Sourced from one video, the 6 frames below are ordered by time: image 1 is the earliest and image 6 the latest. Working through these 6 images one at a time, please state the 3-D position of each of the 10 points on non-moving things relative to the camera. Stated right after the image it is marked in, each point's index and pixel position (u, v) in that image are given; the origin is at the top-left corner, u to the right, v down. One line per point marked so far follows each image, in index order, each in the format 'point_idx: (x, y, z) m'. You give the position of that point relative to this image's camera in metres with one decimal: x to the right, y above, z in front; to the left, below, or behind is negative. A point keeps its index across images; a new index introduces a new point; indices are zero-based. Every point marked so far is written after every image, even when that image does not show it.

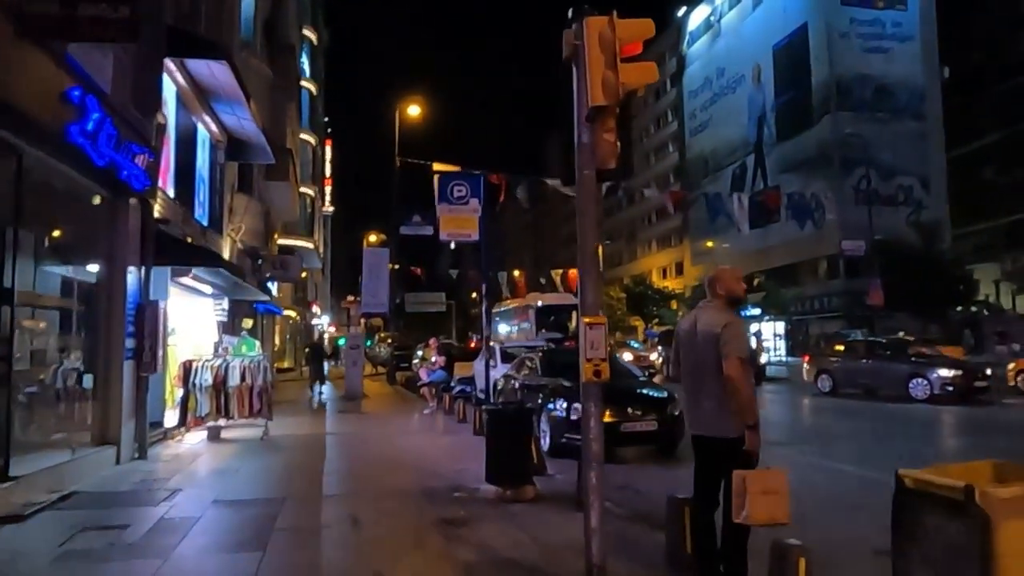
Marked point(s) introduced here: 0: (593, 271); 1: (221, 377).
0: (+0.6, +0.1, +5.9) m
1: (-5.8, -1.8, +15.2) m
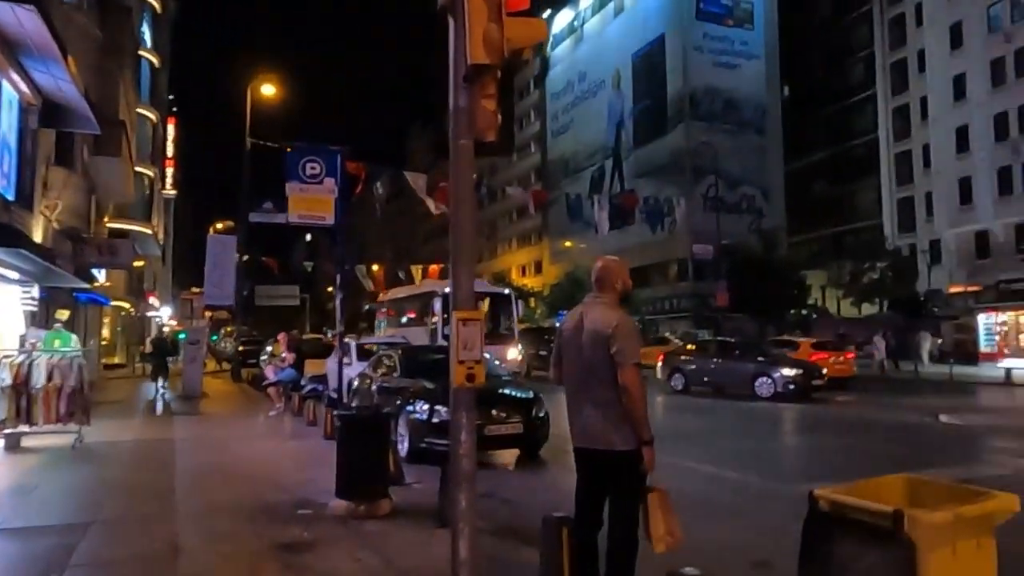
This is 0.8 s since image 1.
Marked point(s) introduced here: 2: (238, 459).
0: (-0.3, +0.2, +5.0) m
1: (-8.4, -1.5, +13.0) m
2: (-4.3, -2.7, +12.1) m
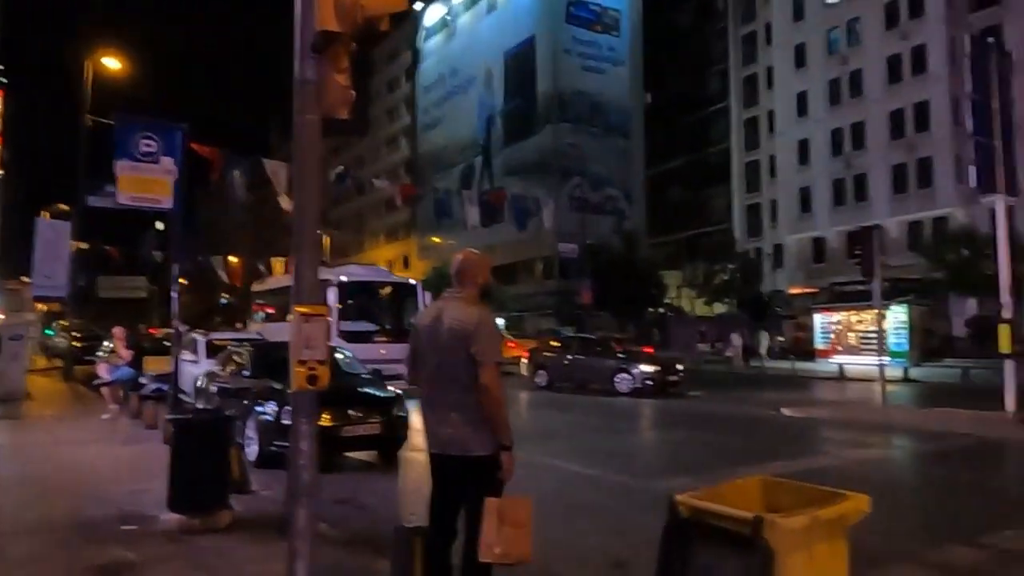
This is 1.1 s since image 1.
0: (-1.2, +0.3, +4.6) m
1: (-10.5, -1.3, +11.0) m
2: (-6.4, -2.5, +10.8) m
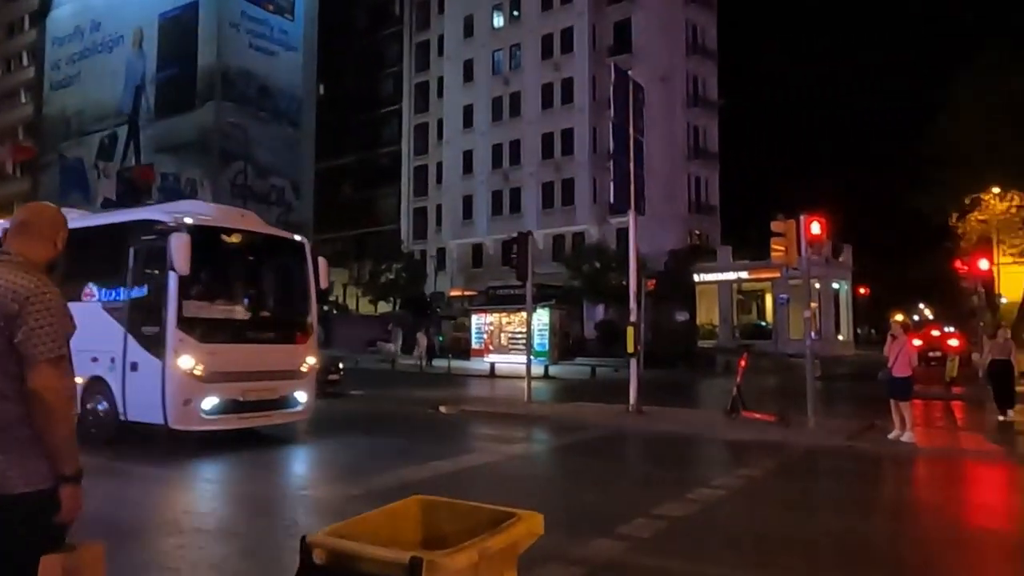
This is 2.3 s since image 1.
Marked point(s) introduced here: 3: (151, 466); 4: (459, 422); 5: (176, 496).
0: (-2.8, +0.5, +2.7) m
1: (-14.1, -0.6, +4.7) m
2: (-10.3, -2.1, +6.2) m
3: (-5.5, -2.7, +11.6) m
4: (-1.2, -3.2, +18.3) m
5: (-4.1, -2.5, +9.3) m
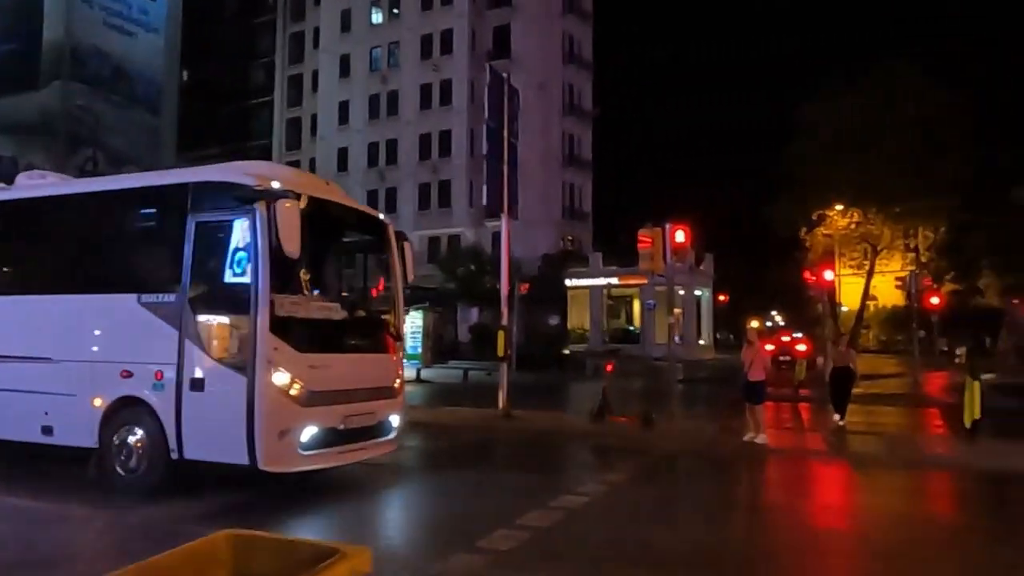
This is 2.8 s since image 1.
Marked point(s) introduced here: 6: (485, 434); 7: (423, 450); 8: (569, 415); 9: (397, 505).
0: (-3.3, +0.5, +1.9) m
1: (-14.8, -0.4, +2.0) m
2: (-11.3, -1.9, +4.1) m
3: (-7.5, -2.6, +10.2) m
4: (-4.3, -3.2, +17.6) m
5: (-5.7, -2.5, +8.1) m
6: (-0.7, -3.2, +16.8) m
7: (-1.6, -3.0, +14.1) m
8: (+1.4, -3.2, +19.4) m
9: (-1.4, -2.6, +9.3) m
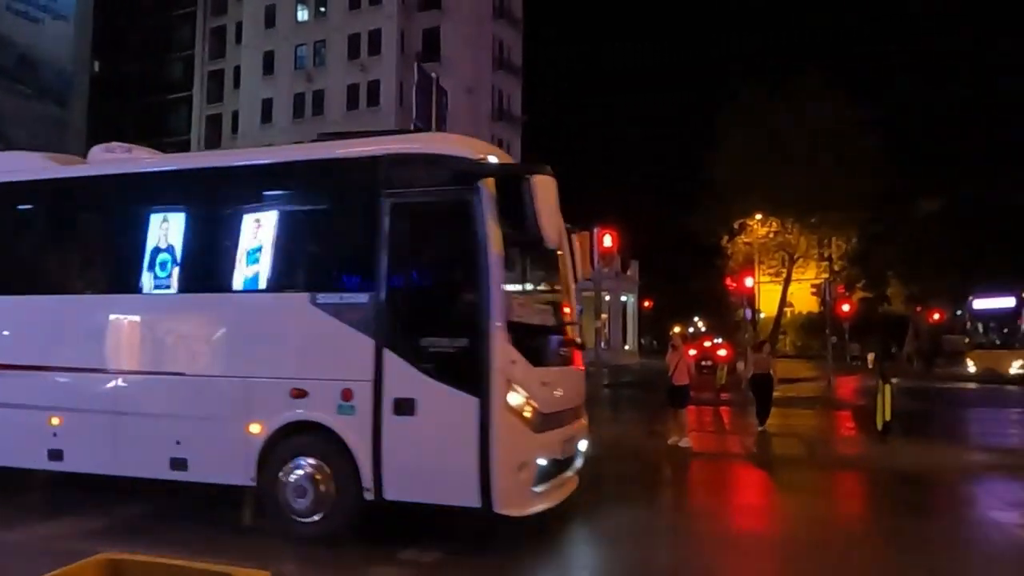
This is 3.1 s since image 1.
0: (-3.5, +0.6, +1.3) m
1: (-14.9, -0.2, +0.4) m
2: (-11.6, -1.8, +2.7) m
3: (-8.4, -2.6, +9.2) m
4: (-6.0, -3.3, +16.8) m
5: (-6.4, -2.4, +7.3) m
6: (-2.3, -3.3, +16.4) m
7: (-3.0, -3.1, +13.6) m
8: (-0.4, -3.3, +19.2) m
9: (-2.3, -2.6, +8.8) m
